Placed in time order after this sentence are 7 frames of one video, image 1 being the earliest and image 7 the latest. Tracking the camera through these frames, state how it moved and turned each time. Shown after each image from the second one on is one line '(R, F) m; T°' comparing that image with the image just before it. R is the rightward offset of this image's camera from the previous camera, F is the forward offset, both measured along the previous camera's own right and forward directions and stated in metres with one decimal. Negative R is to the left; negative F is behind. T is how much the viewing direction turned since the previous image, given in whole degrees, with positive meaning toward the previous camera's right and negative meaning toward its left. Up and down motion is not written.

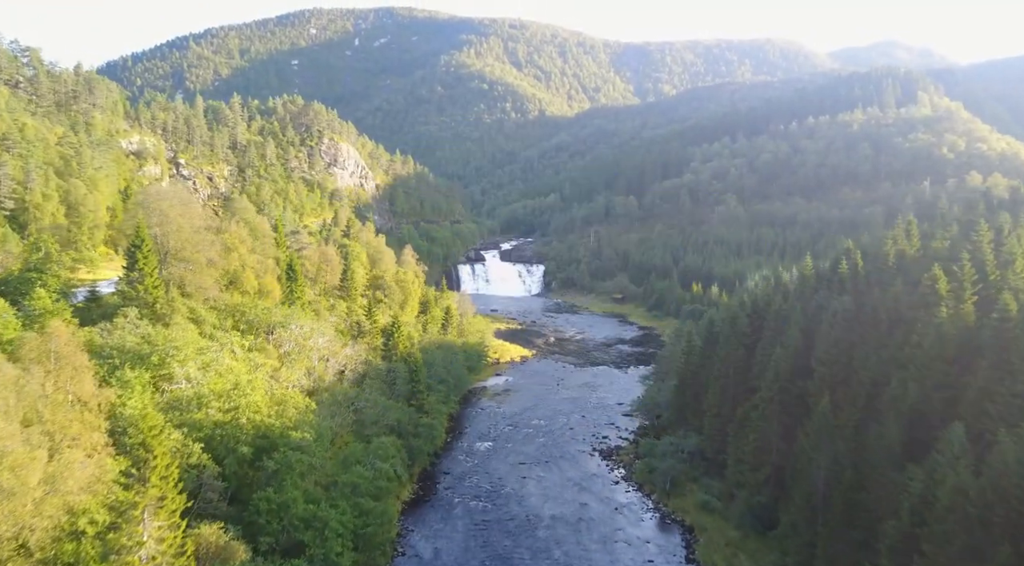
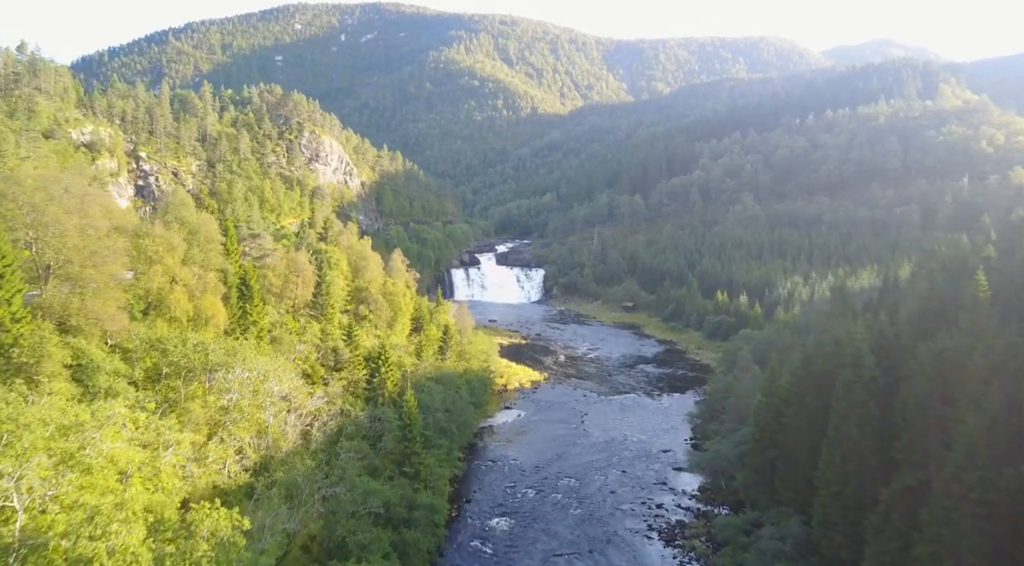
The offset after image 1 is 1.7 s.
(-2.4, +15.0) m; +1°
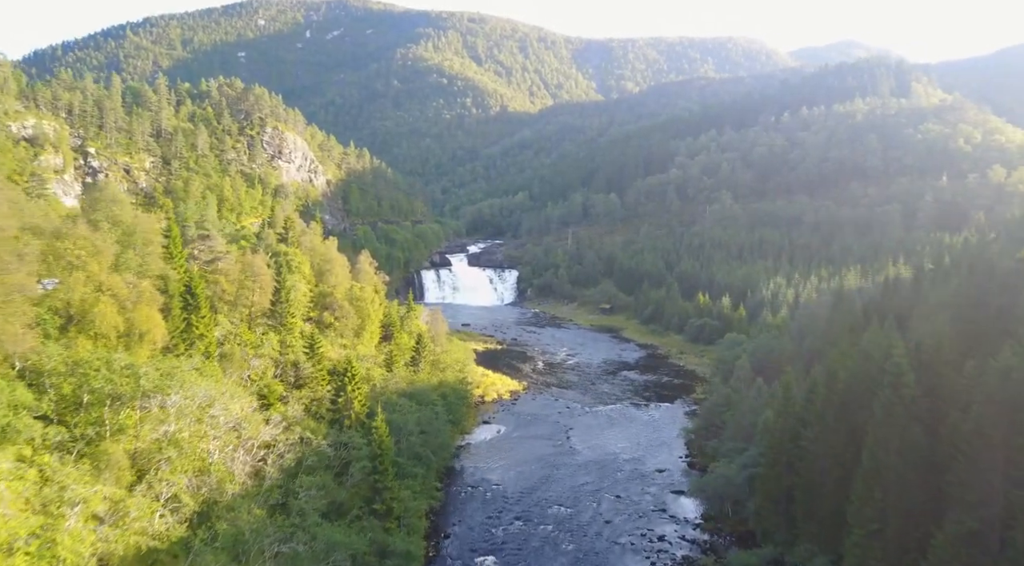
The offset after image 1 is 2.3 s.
(-0.9, +5.3) m; +2°
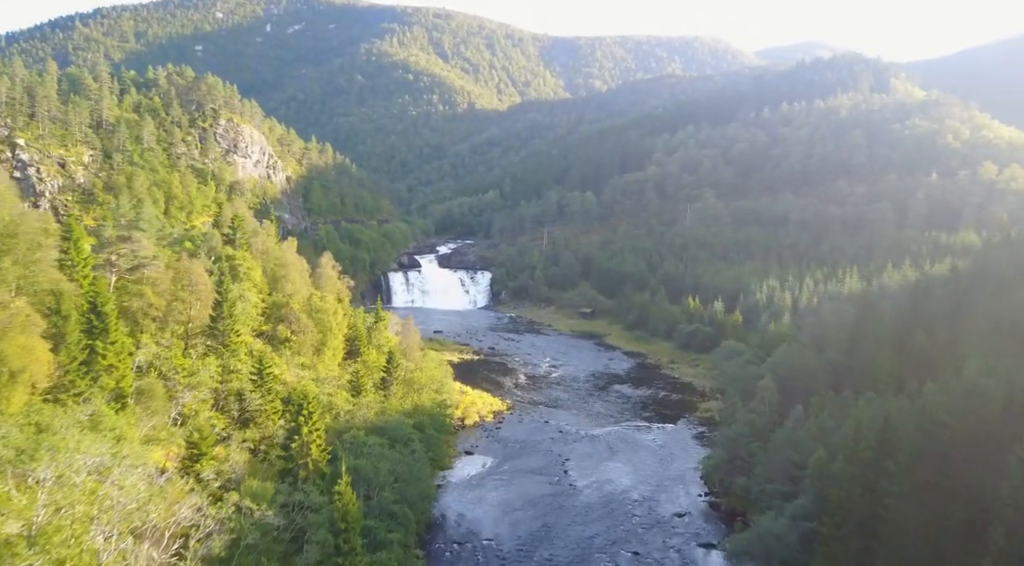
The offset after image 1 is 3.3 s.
(-1.6, +8.8) m; +3°
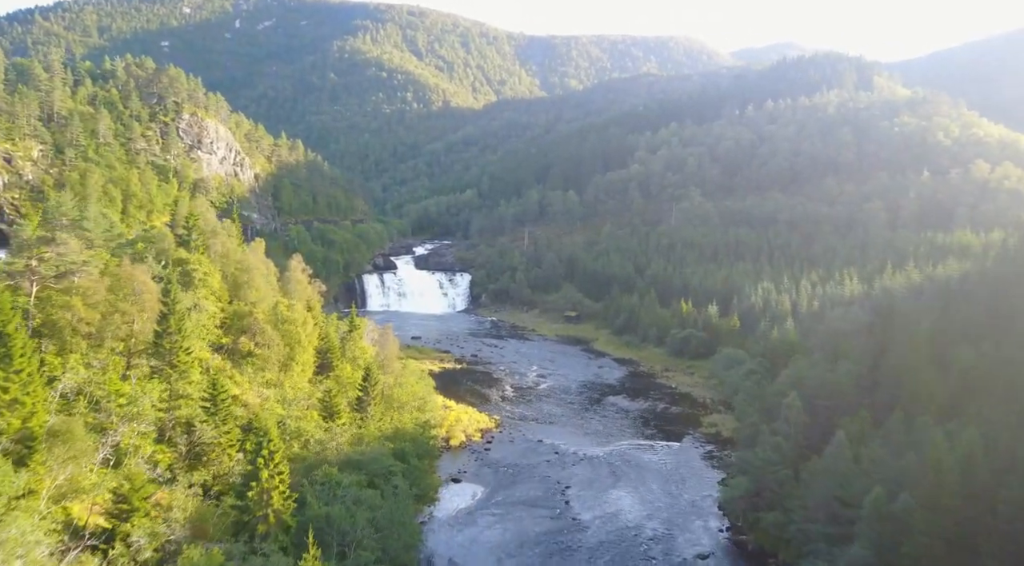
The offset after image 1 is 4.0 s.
(-1.2, +6.1) m; +2°
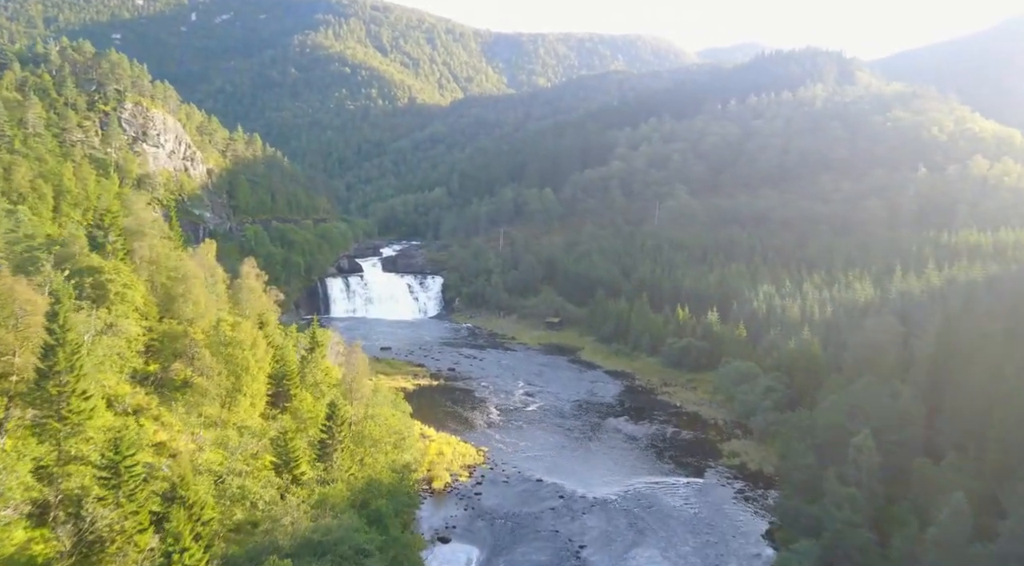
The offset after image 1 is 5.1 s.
(-2.0, +9.6) m; +3°
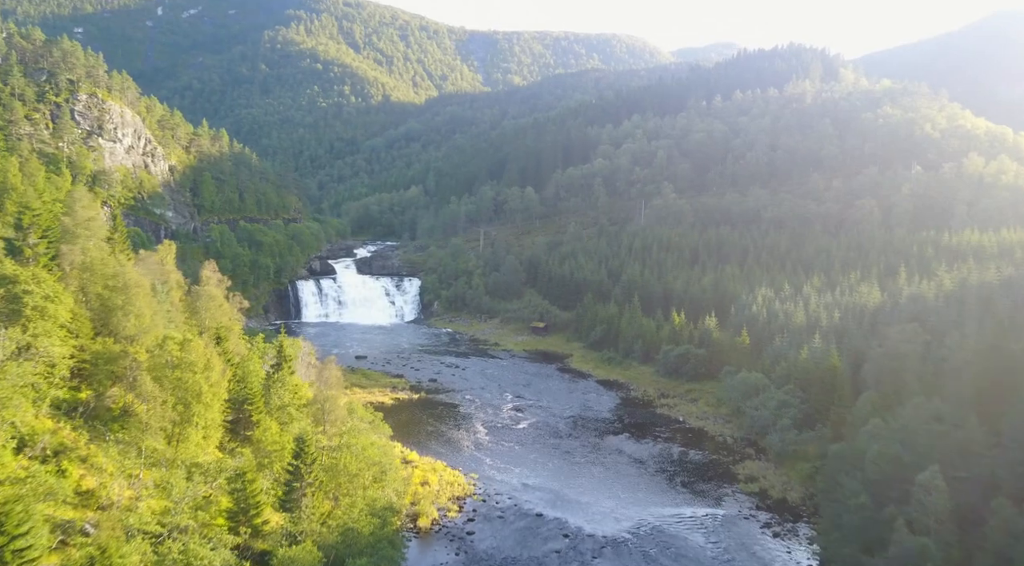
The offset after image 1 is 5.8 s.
(-1.3, +6.2) m; +2°
